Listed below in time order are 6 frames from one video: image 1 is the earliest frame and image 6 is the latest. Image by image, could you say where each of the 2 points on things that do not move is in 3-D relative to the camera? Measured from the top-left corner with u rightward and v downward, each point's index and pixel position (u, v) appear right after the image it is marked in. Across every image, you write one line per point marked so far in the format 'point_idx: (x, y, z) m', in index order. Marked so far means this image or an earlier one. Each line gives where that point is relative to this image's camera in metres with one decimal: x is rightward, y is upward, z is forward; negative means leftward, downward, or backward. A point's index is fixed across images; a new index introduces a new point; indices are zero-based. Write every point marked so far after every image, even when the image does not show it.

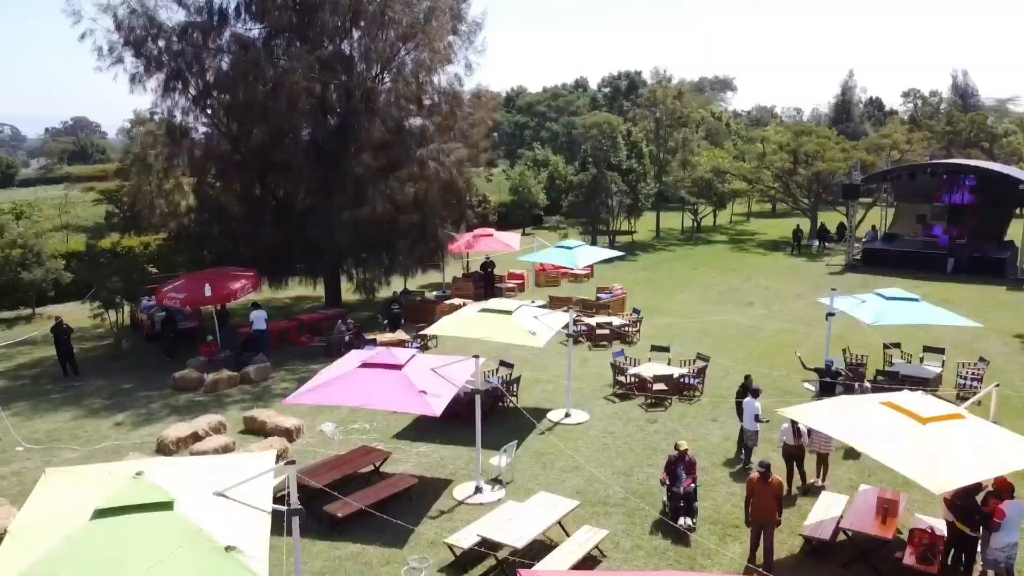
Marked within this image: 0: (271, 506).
0: (-2.2, -2.0, +7.4) m
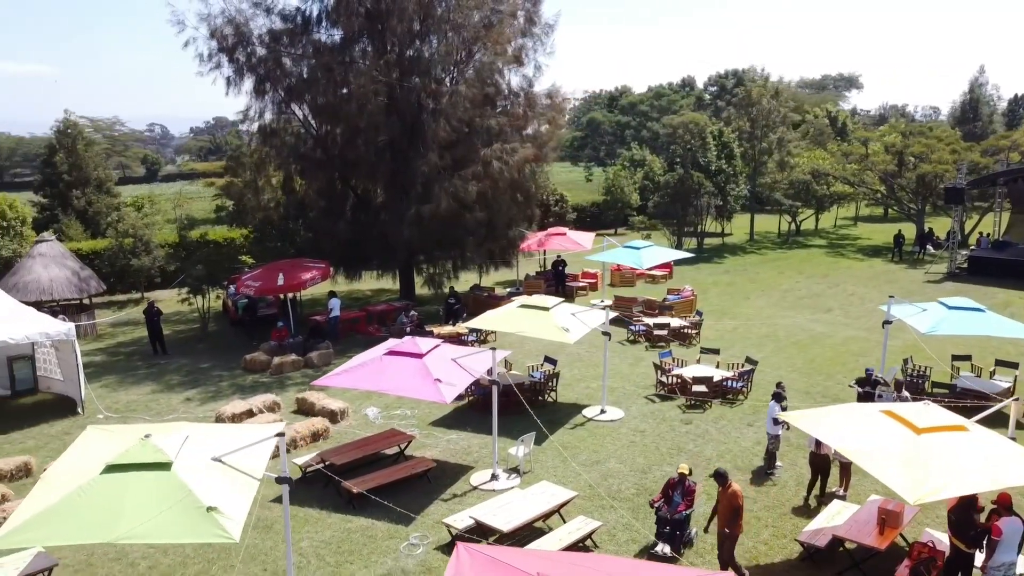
0: (-2.5, -1.9, +8.1) m
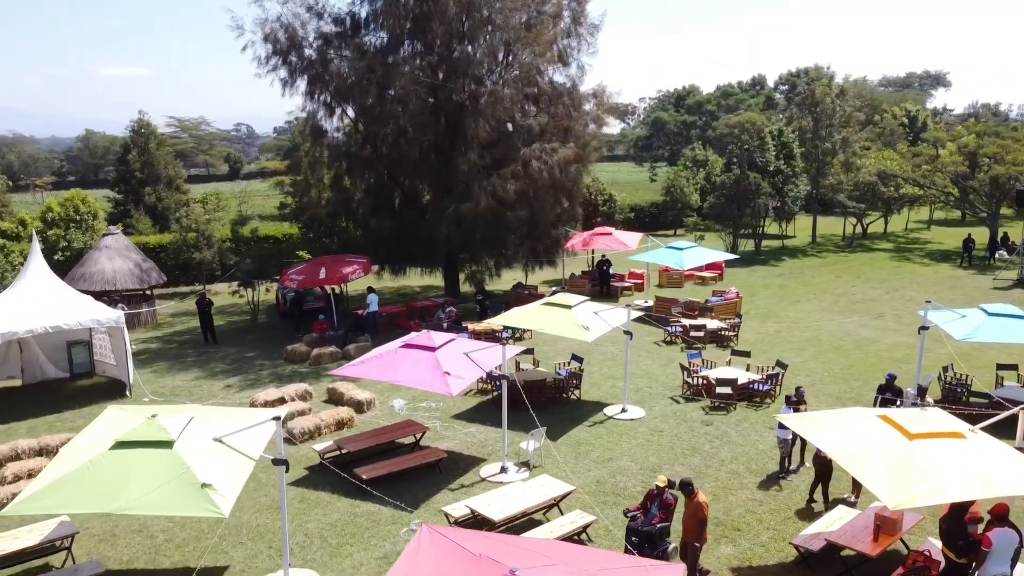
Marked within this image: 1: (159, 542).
0: (-2.7, -1.8, +8.6) m
1: (-4.5, -3.2, +10.2) m
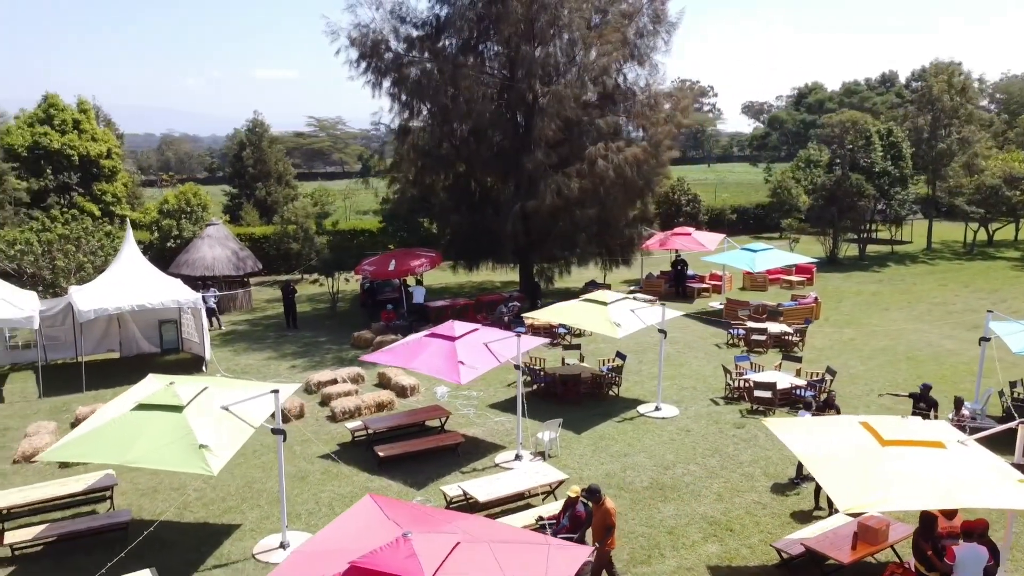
0: (-3.0, -1.6, +9.4) m
1: (-4.5, -3.0, +11.3) m
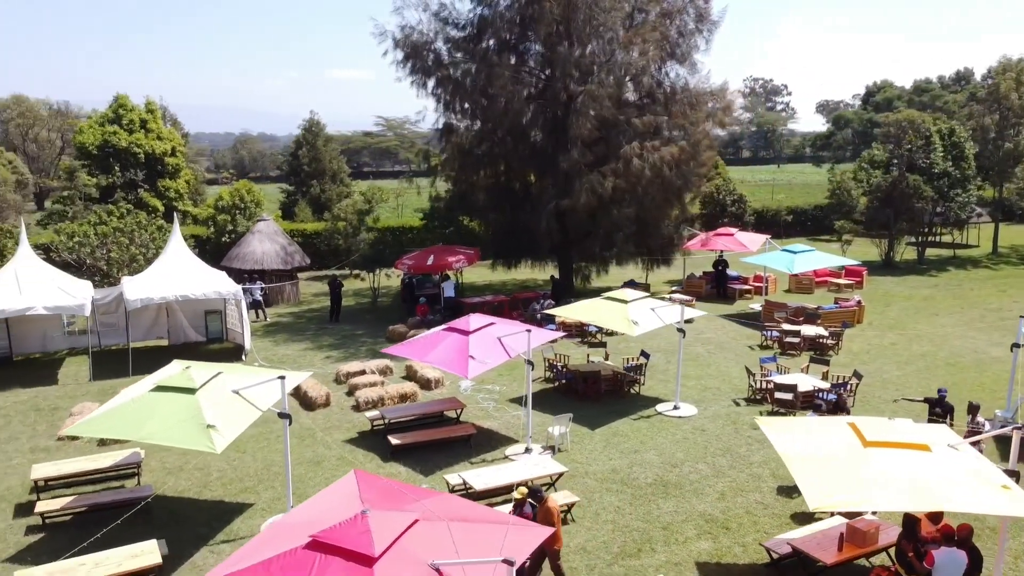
0: (-3.1, -1.5, +9.9) m
1: (-4.5, -2.8, +11.9) m
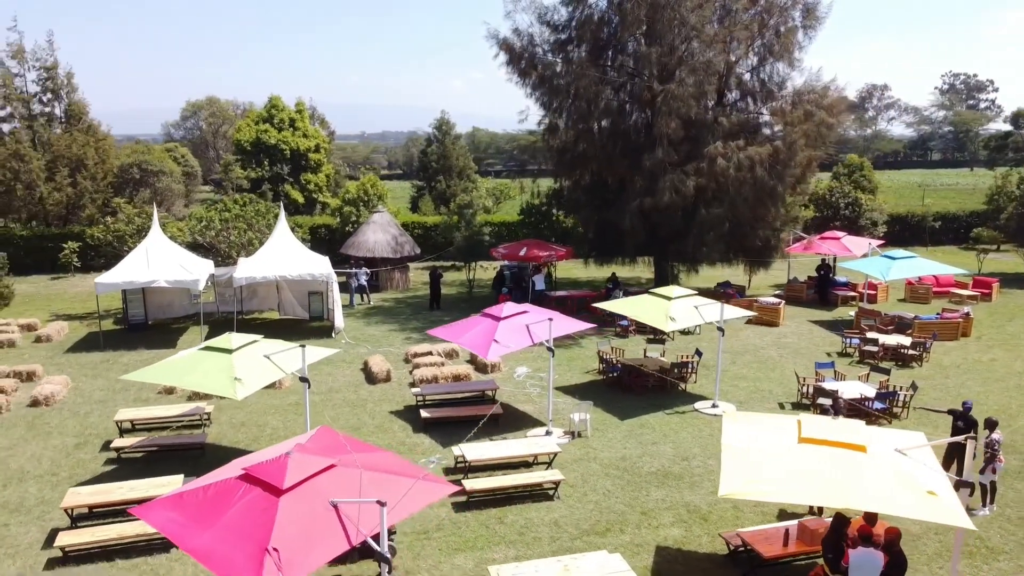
0: (-3.2, -1.2, +11.4) m
1: (-4.2, -2.5, +13.6) m
